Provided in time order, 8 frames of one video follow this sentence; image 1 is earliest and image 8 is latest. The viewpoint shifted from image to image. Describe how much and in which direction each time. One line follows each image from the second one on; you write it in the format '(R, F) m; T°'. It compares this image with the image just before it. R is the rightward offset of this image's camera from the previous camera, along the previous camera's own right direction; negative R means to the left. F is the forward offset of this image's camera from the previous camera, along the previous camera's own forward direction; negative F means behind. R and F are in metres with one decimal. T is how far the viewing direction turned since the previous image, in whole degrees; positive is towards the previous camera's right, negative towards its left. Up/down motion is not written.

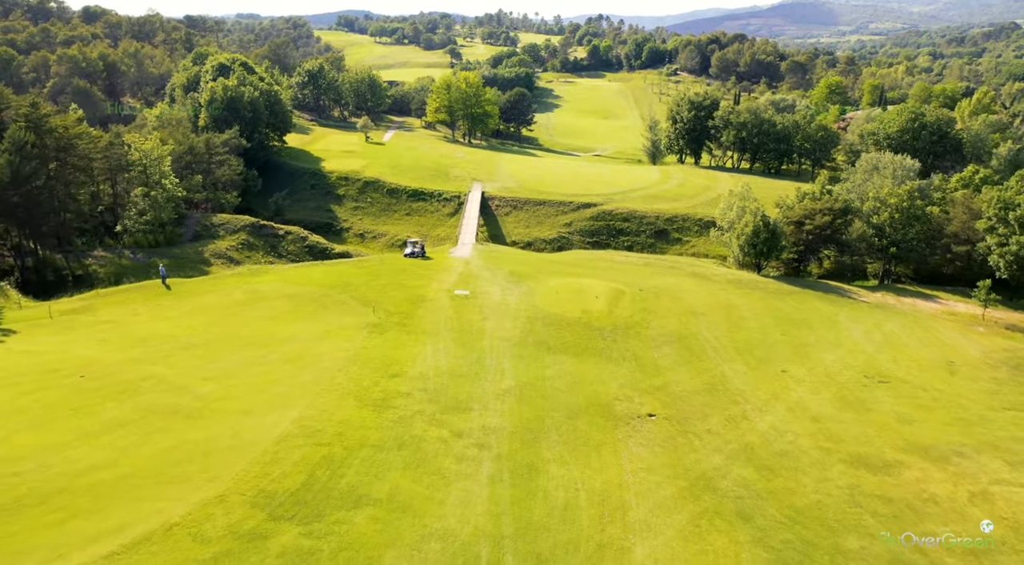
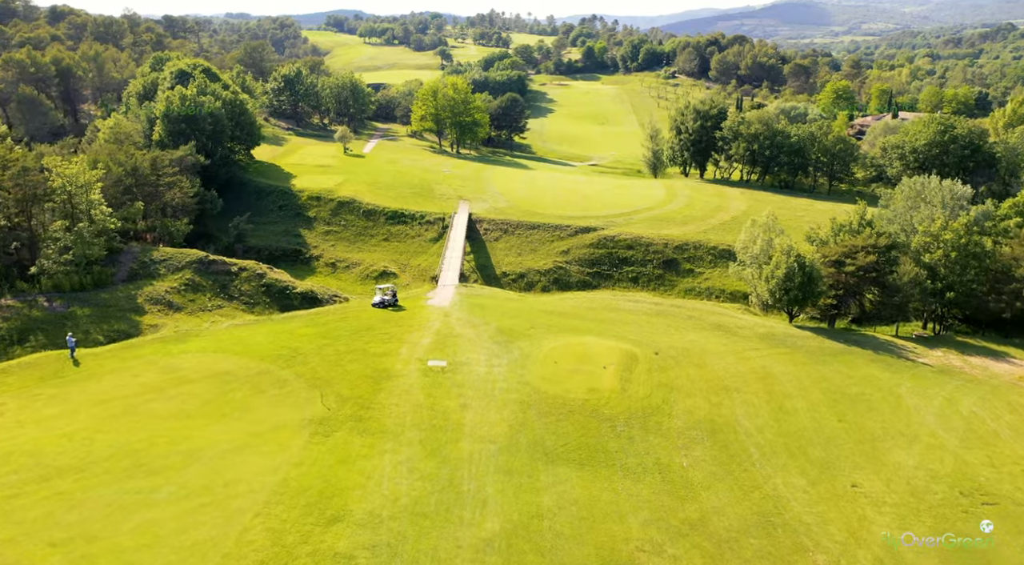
(+0.3, +7.6) m; +1°
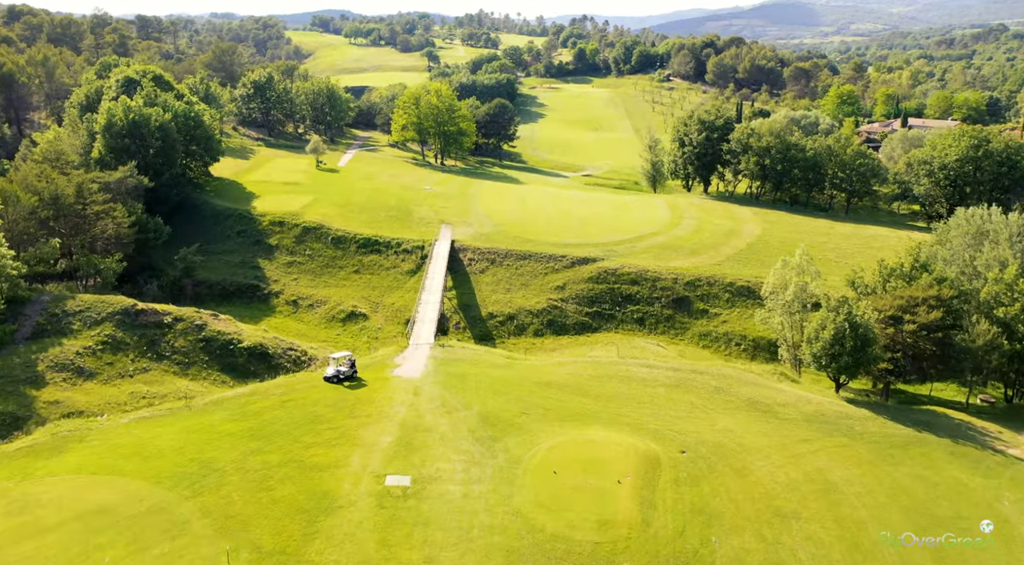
(+0.2, +7.7) m; +1°
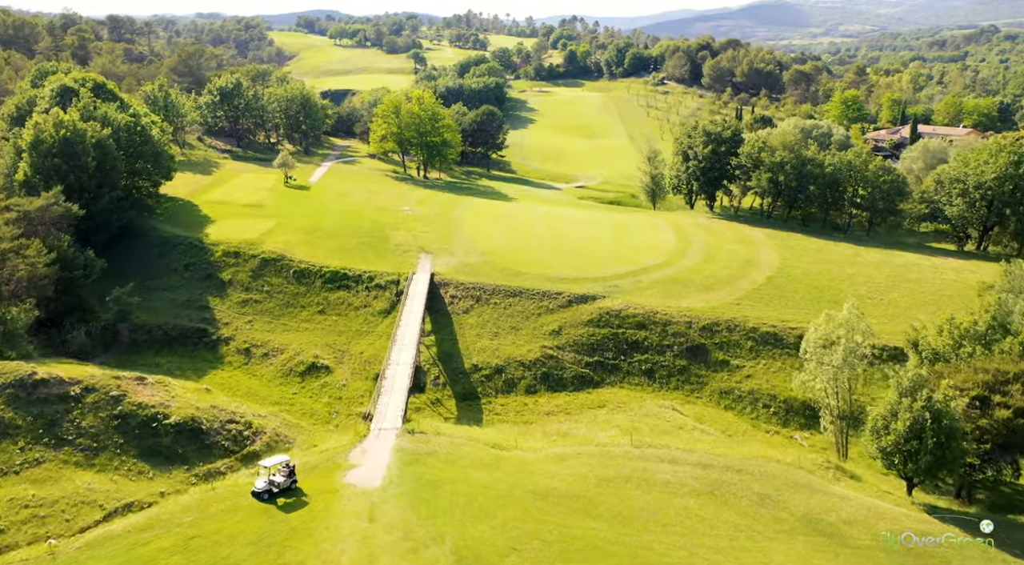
(+0.2, +7.4) m; +1°
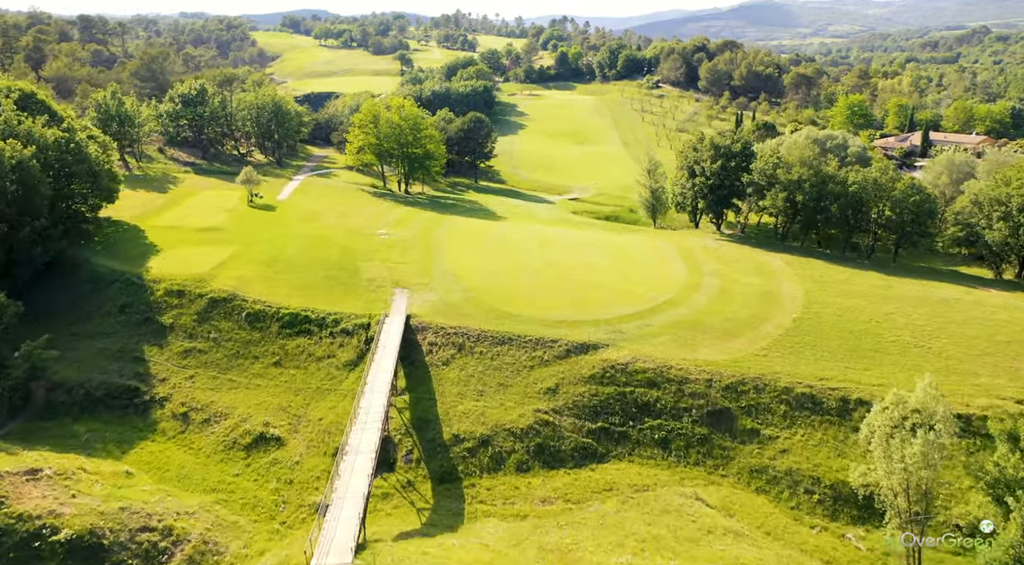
(+0.2, +7.2) m; +1°
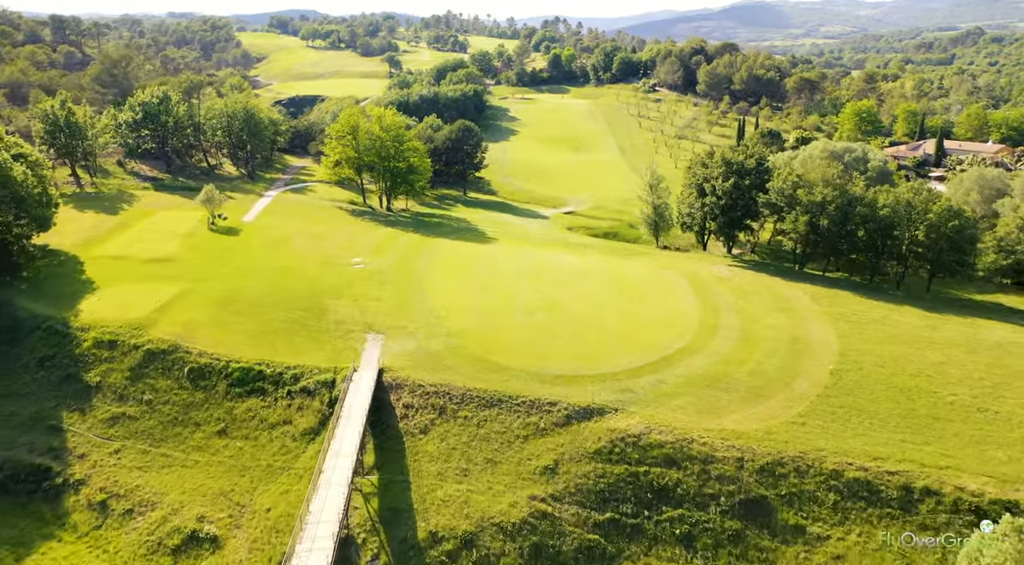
(+0.2, +6.8) m; +1°
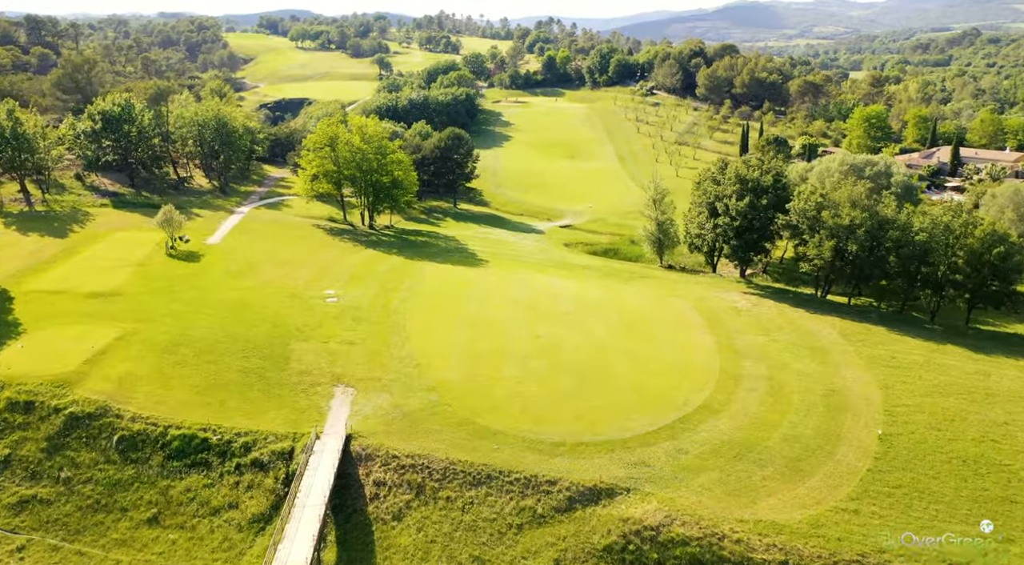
(+0.2, +6.1) m; 0°
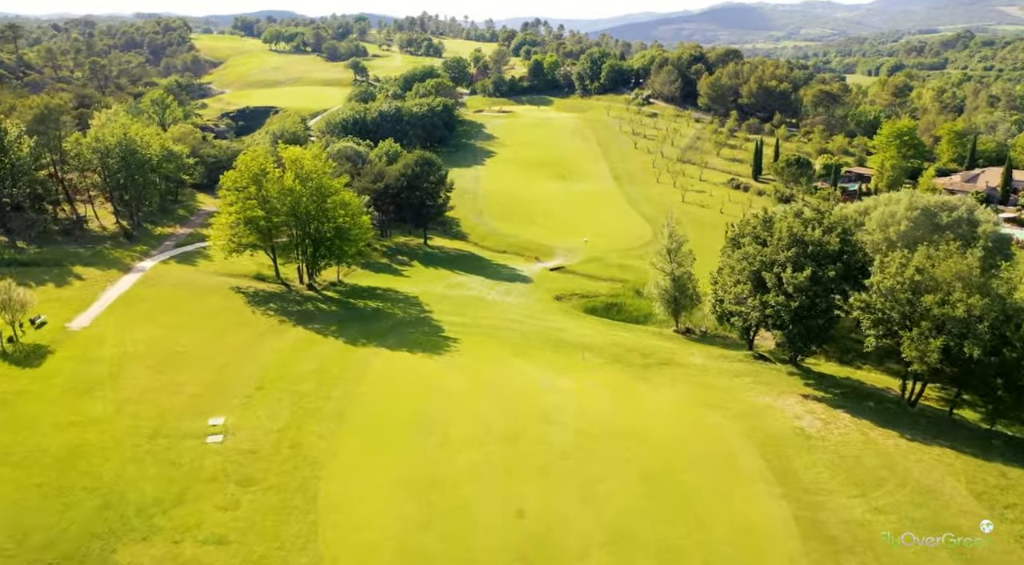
(+0.9, +15.6) m; +1°
